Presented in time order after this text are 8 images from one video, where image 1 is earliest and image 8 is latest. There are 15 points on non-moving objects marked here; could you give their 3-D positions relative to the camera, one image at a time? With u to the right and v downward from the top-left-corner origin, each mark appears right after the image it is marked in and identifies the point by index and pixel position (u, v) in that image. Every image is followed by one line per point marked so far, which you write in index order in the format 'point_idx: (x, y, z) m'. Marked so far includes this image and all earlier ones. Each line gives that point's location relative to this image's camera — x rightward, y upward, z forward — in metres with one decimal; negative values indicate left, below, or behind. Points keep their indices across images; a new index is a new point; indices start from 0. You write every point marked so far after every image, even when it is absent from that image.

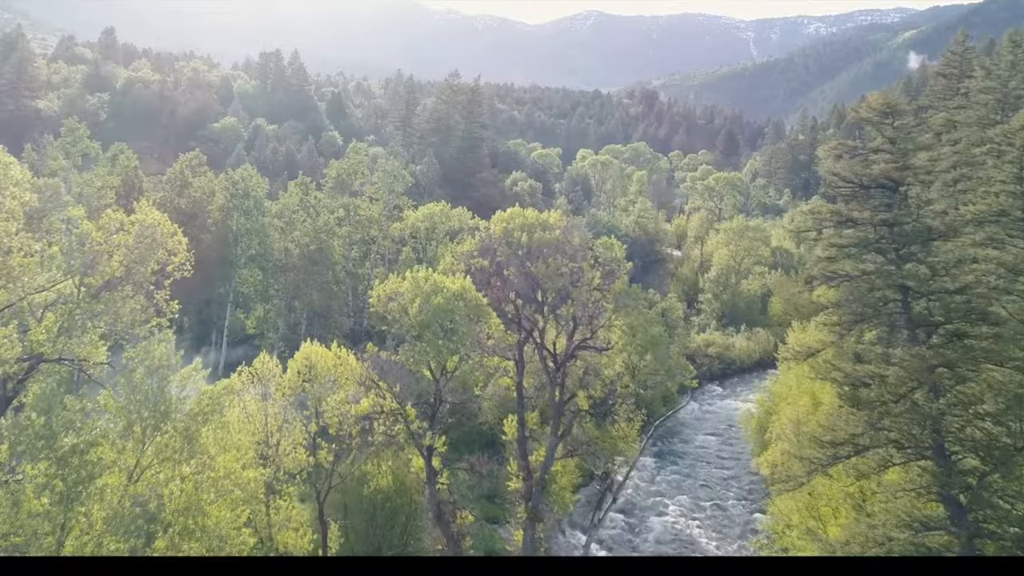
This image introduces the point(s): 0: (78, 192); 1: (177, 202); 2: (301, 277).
0: (-10.8, +2.4, +16.9) m
1: (-9.4, +2.4, +19.0) m
2: (-6.1, +0.3, +19.5) m
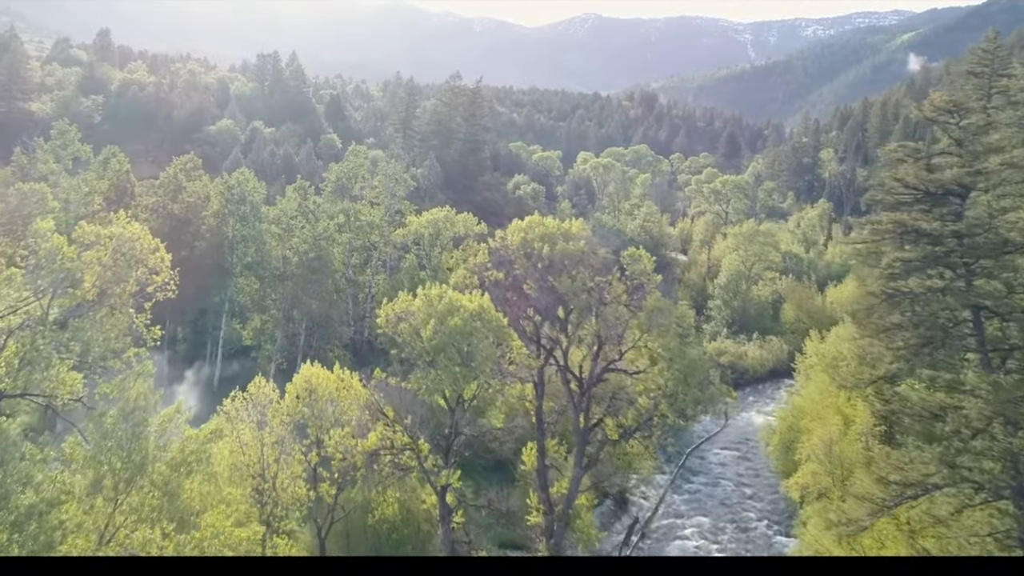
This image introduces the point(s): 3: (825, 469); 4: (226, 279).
0: (-10.6, +2.1, +16.1) m
1: (-9.2, +2.2, +18.2) m
2: (-5.8, 0.0, +18.7) m
3: (+5.8, -3.3, +12.6) m
4: (-7.9, +0.3, +18.8) m
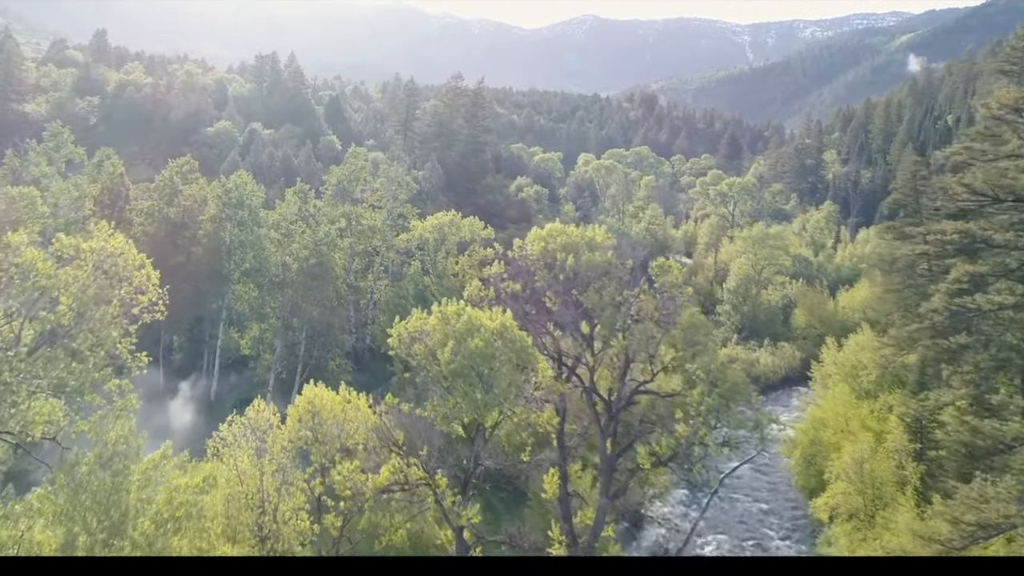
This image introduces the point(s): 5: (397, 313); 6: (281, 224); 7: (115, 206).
0: (-10.4, +1.9, +15.4) m
1: (-9.0, +2.0, +17.6) m
2: (-5.6, -0.2, +18.1) m
3: (+6.0, -3.5, +11.9) m
4: (-7.7, +0.1, +18.2) m
5: (-3.3, -0.6, +19.8) m
6: (-6.3, +1.7, +18.6) m
7: (-10.7, +2.2, +18.3) m
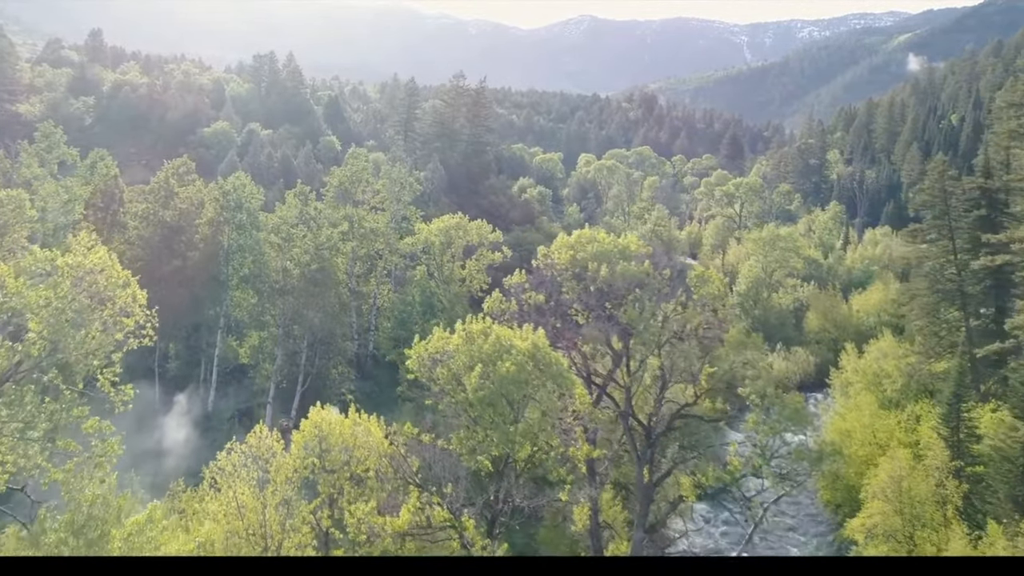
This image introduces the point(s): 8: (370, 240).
0: (-10.1, +1.8, +14.7) m
1: (-8.7, +1.8, +16.8) m
2: (-5.4, -0.3, +17.4) m
3: (+6.3, -3.6, +11.3) m
4: (-7.5, -0.1, +17.4) m
5: (-3.0, -0.8, +19.1) m
6: (-6.1, +1.6, +17.9) m
7: (-10.4, +2.1, +17.6) m
8: (-4.1, +1.4, +19.6) m
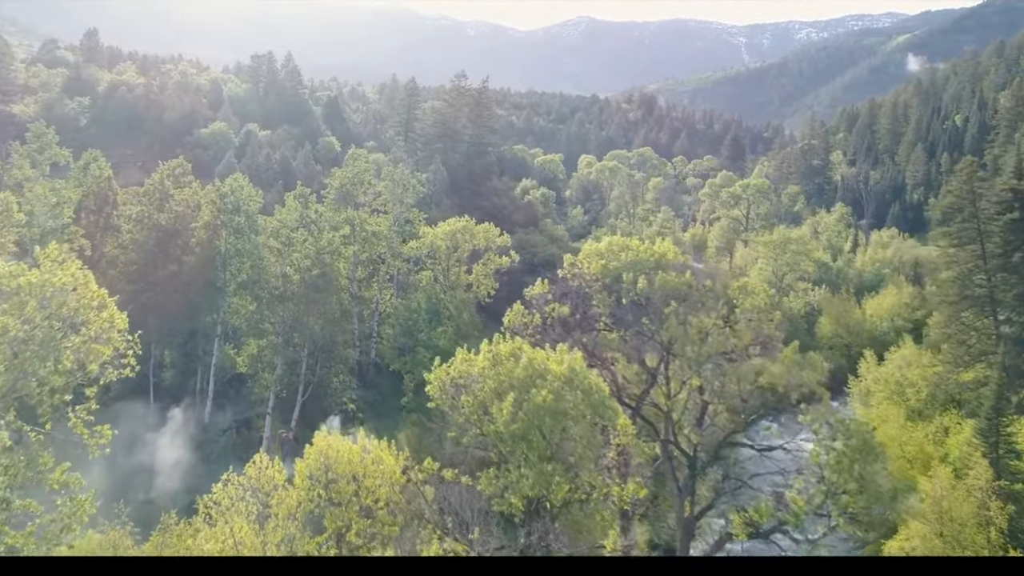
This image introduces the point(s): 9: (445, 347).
0: (-9.9, +1.6, +14.0) m
1: (-8.5, +1.7, +16.2) m
2: (-5.2, -0.5, +16.7) m
3: (+6.5, -3.7, +10.6) m
4: (-7.3, -0.3, +16.8) m
5: (-2.8, -0.9, +18.4) m
6: (-5.9, +1.4, +17.2) m
7: (-10.2, +1.9, +16.9) m
8: (-3.9, +1.3, +18.9) m
9: (-1.7, -1.6, +17.5) m
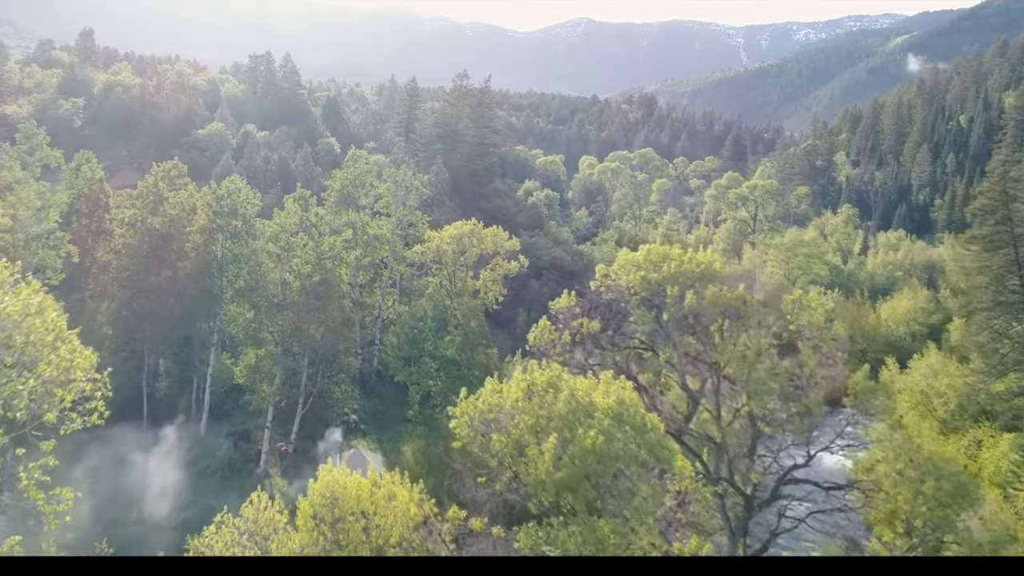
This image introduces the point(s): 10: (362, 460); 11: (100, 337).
0: (-9.7, +1.4, +13.3) m
1: (-8.3, +1.5, +15.4) m
2: (-4.9, -0.6, +16.0) m
3: (+6.8, -3.9, +9.9) m
4: (-7.0, -0.4, +16.0) m
5: (-2.6, -1.1, +17.7) m
6: (-5.7, +1.3, +16.5) m
7: (-10.0, +1.7, +16.2) m
8: (-3.7, +1.1, +18.2) m
9: (-1.5, -1.7, +16.8) m
10: (-3.2, -3.7, +14.6) m
11: (-8.8, -1.0, +14.6) m
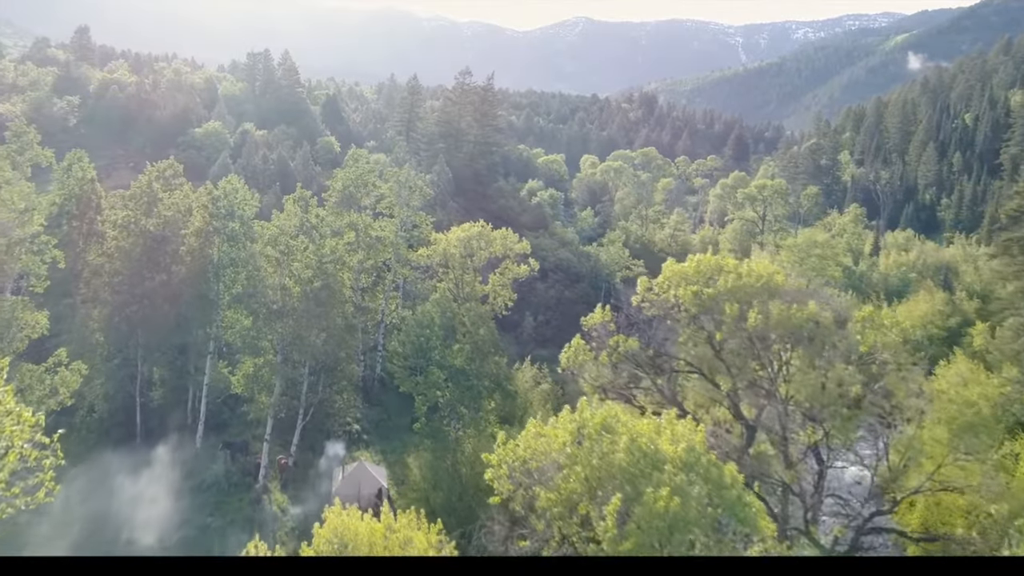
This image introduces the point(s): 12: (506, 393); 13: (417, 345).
0: (-9.4, +1.3, +12.5) m
1: (-8.0, +1.4, +14.7) m
2: (-4.7, -0.8, +15.2) m
3: (+7.0, -4.0, +9.2) m
4: (-6.8, -0.5, +15.3) m
5: (-2.4, -1.2, +17.0) m
6: (-5.4, +1.2, +15.8) m
7: (-9.8, +1.6, +15.5) m
8: (-3.5, +1.0, +17.5) m
9: (-1.2, -1.8, +16.1) m
10: (-3.0, -3.9, +13.9) m
11: (-8.6, -1.2, +13.9) m
12: (-0.1, -2.5, +15.8) m
13: (-2.4, -1.3, +16.9) m
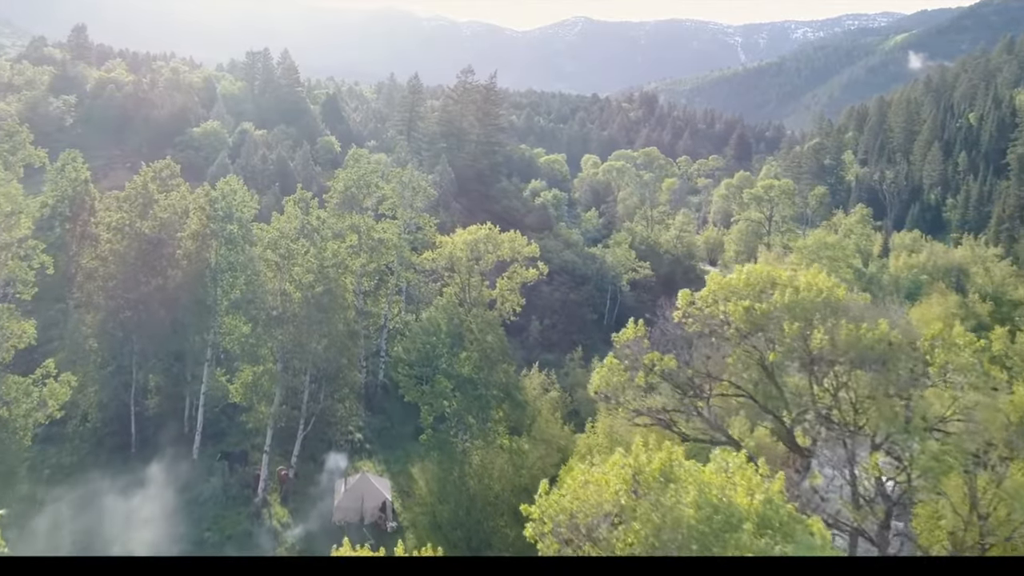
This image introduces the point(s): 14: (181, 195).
0: (-9.2, +1.2, +12.0) m
1: (-7.9, +1.3, +14.2) m
2: (-4.5, -0.9, +14.7) m
3: (+7.2, -4.1, +8.7) m
4: (-6.6, -0.6, +14.8) m
5: (-2.2, -1.3, +16.5) m
6: (-5.2, +1.1, +15.2) m
7: (-9.6, +1.5, +14.9) m
8: (-3.3, +0.9, +16.9) m
9: (-1.1, -1.9, +15.6) m
10: (-2.8, -4.0, +13.3) m
11: (-8.4, -1.3, +13.3) m
12: (+0.1, -2.6, +15.2) m
13: (-2.2, -1.4, +16.4) m
14: (-7.5, +2.1, +15.4) m
